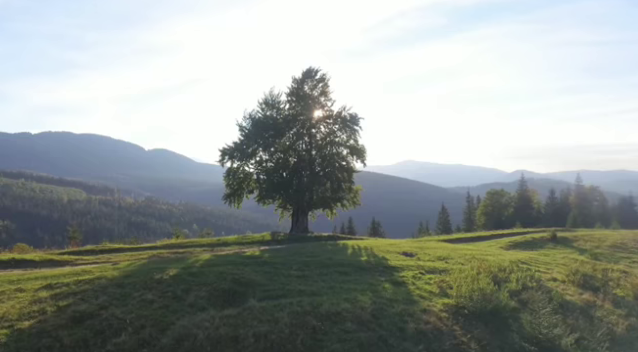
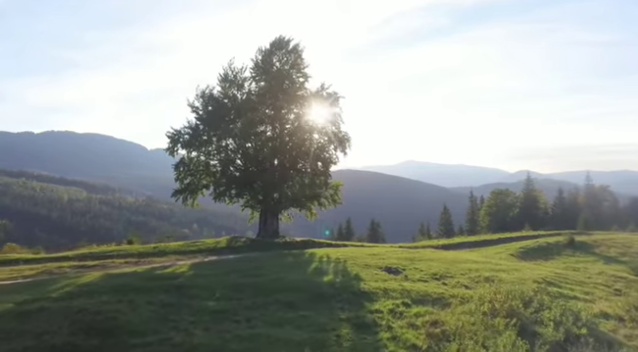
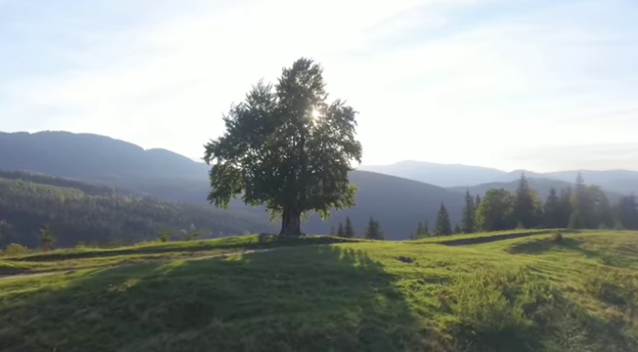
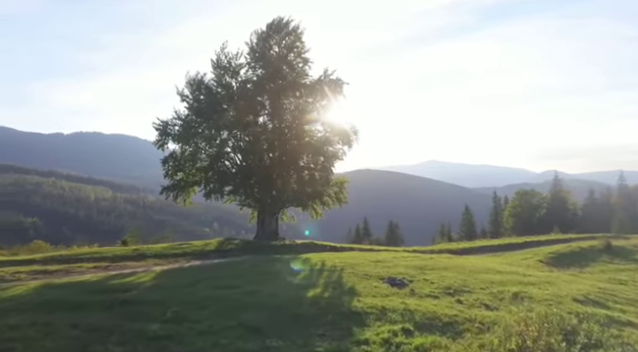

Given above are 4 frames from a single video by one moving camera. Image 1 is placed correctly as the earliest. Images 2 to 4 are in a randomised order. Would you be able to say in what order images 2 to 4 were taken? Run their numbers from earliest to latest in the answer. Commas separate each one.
3, 2, 4
